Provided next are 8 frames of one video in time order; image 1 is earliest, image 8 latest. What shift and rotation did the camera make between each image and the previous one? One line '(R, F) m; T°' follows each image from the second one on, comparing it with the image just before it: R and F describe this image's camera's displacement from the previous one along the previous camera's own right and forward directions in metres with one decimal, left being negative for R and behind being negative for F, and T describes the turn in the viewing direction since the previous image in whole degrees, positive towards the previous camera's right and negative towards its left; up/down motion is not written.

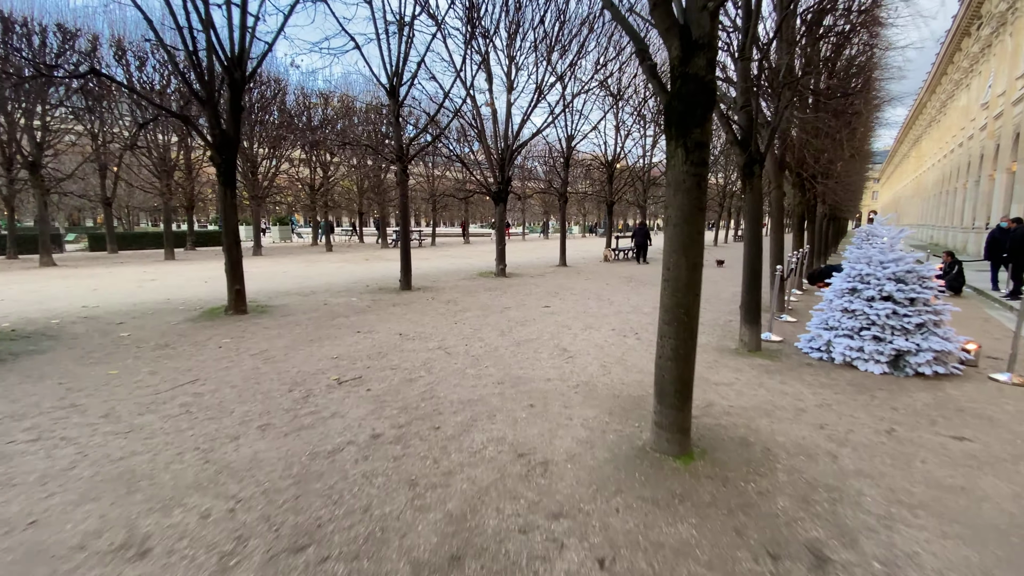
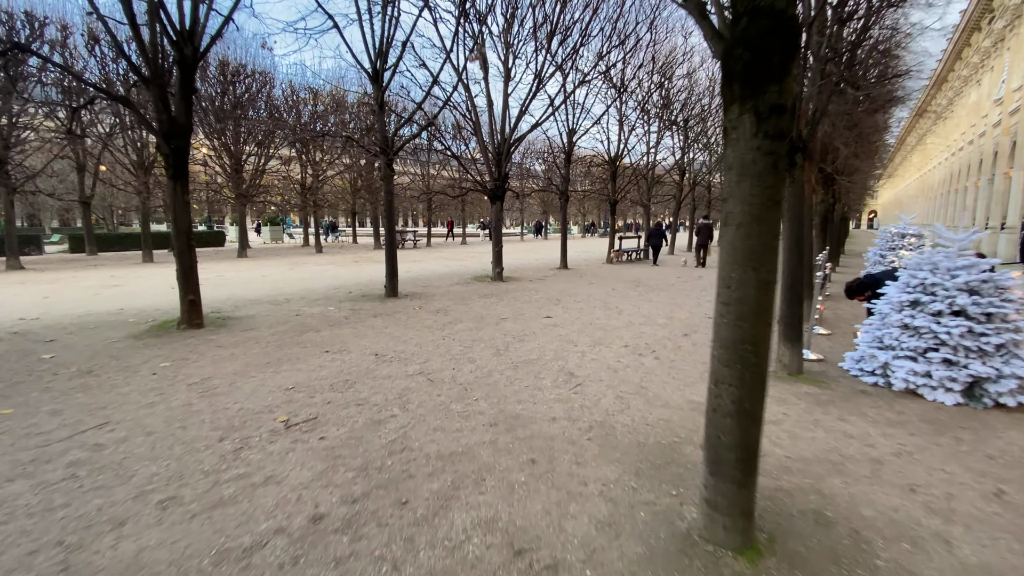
(0.0, +1.1) m; 0°
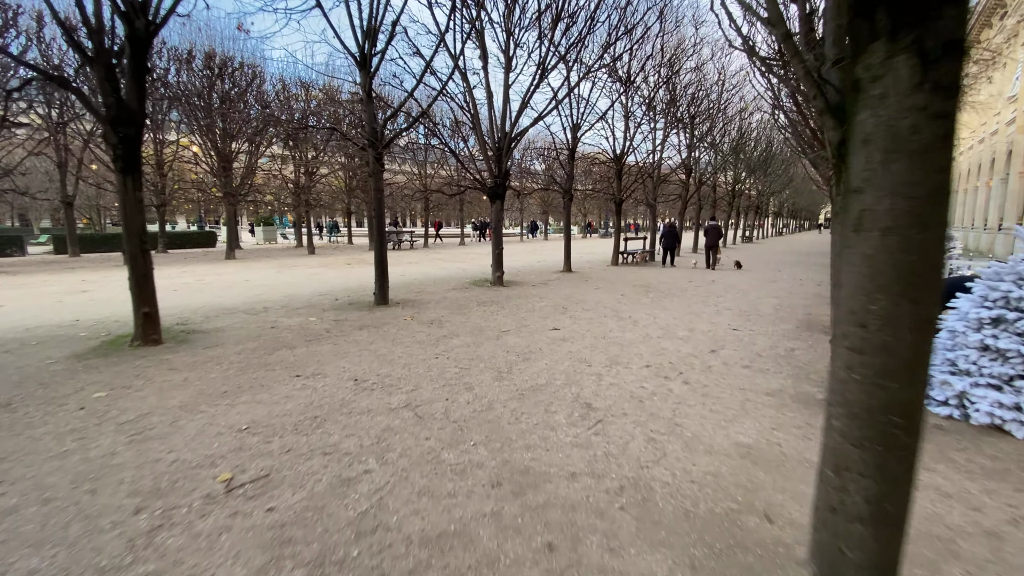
(-0.1, +0.9) m; 0°
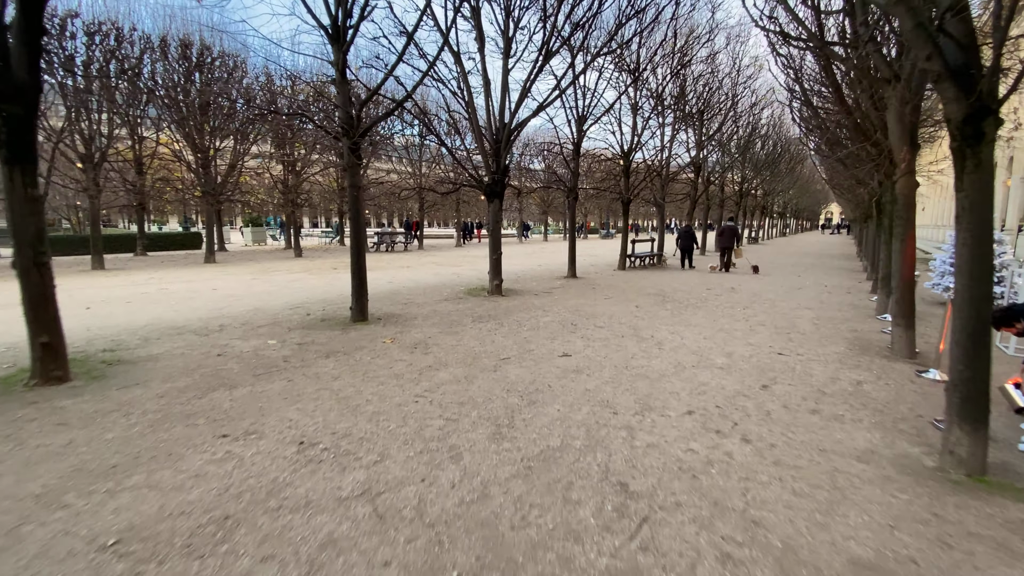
(0.0, +1.3) m; 0°
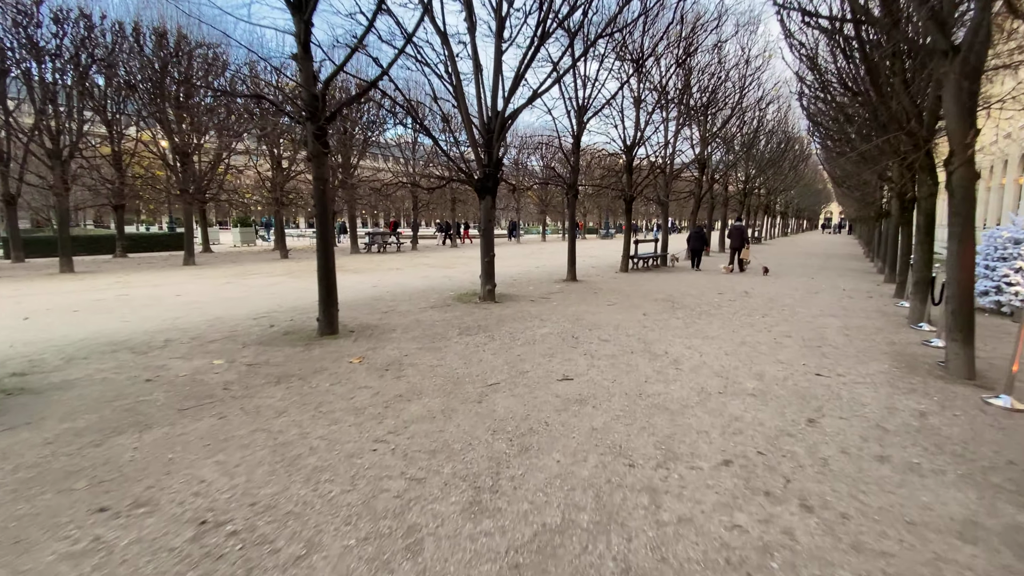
(+0.1, +1.0) m; 0°
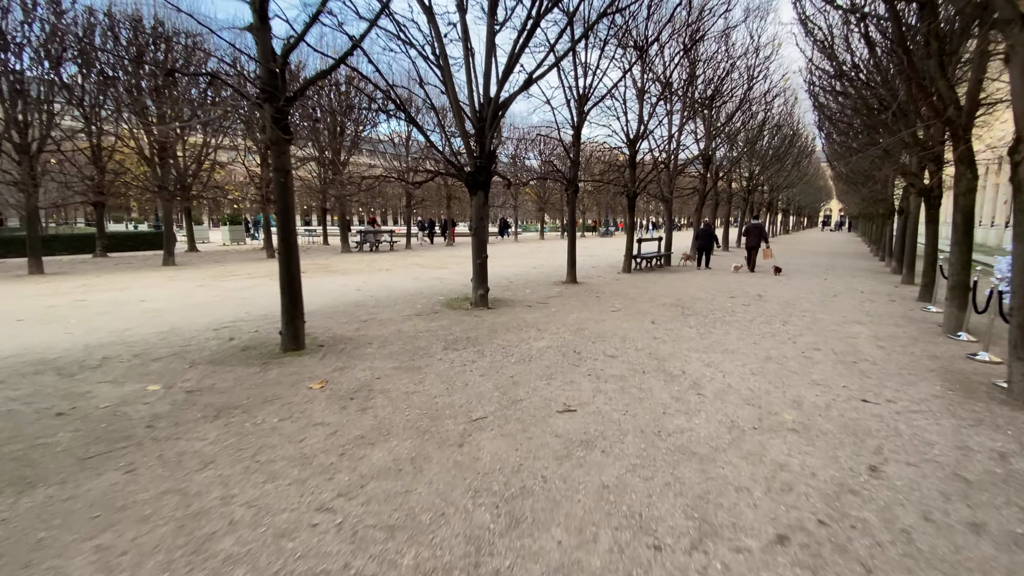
(+0.1, +0.8) m; 0°
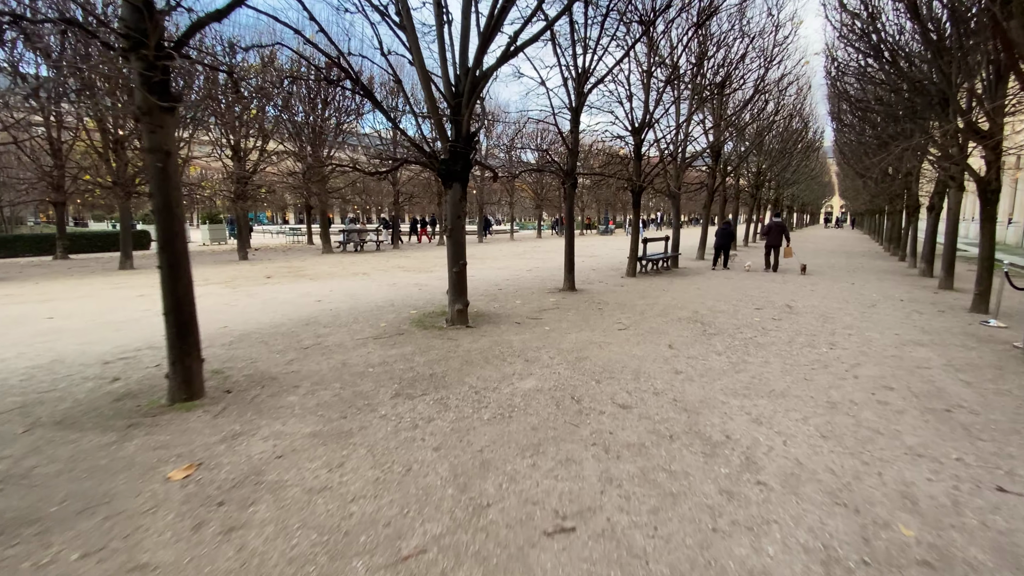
(+0.2, +1.5) m; 0°
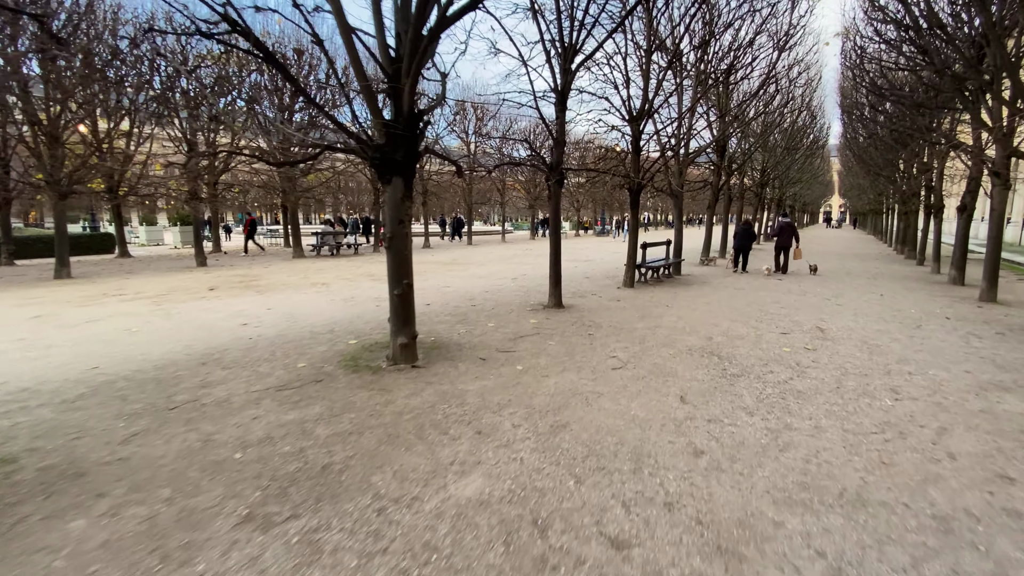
(+0.4, +1.6) m; 0°
